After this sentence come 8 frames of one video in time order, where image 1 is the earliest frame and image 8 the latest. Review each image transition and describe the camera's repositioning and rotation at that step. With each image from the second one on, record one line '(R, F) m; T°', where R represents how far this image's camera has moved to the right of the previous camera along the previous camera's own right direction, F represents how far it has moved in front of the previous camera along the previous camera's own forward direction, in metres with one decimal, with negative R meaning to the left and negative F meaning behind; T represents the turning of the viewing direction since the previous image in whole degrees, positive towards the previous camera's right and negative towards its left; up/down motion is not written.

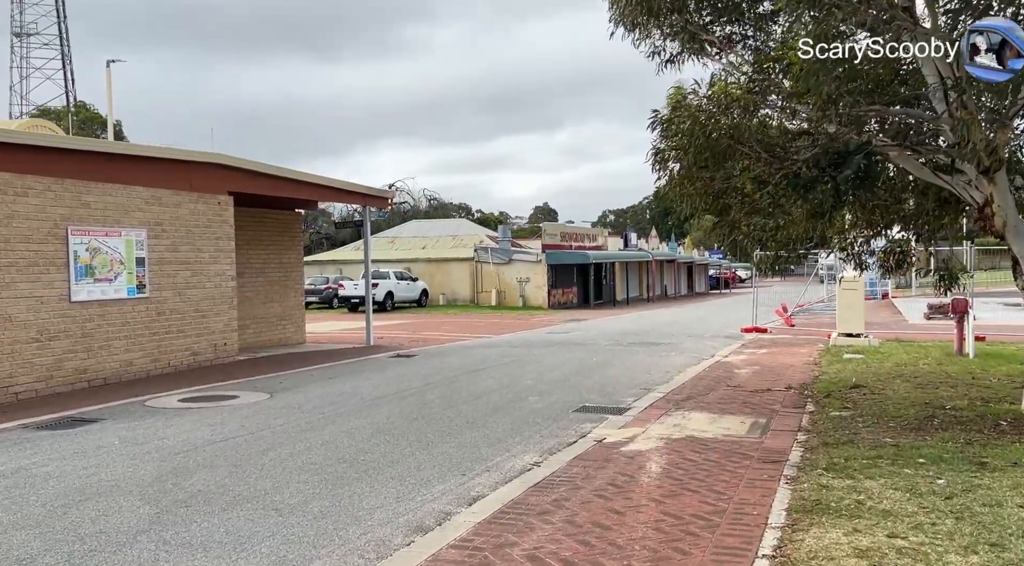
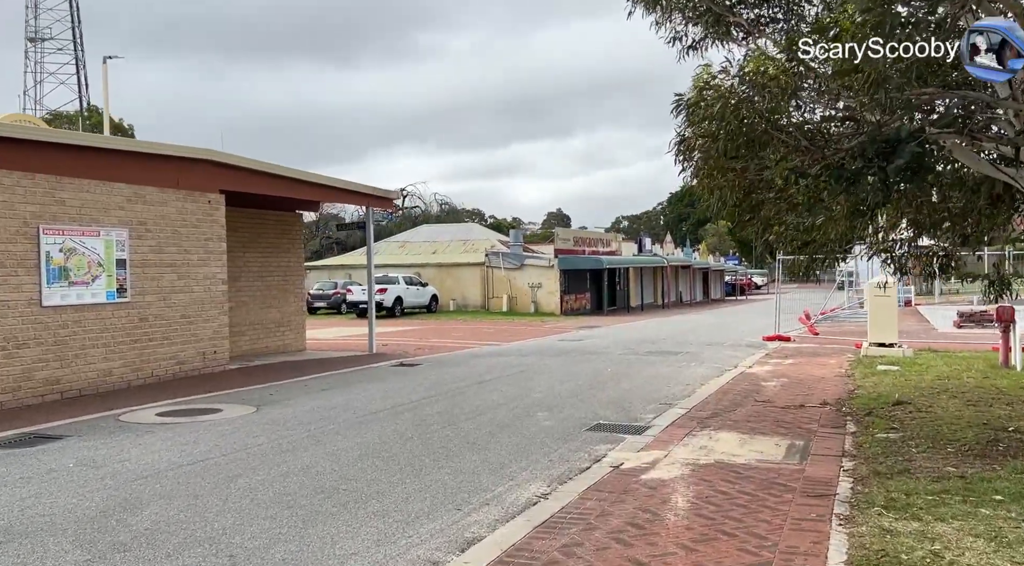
(+0.1, +1.0) m; -1°
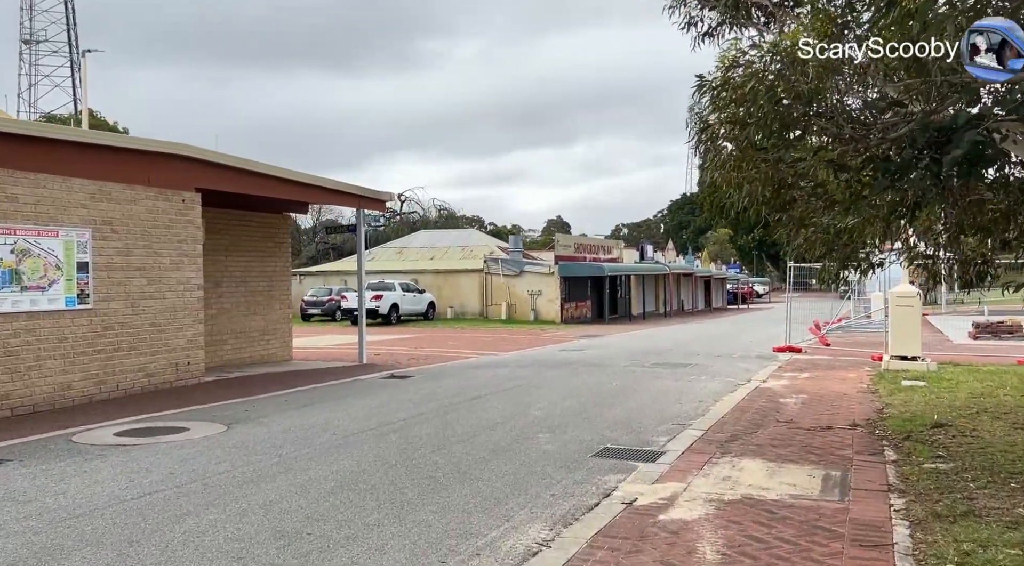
(0.0, +1.0) m; 0°
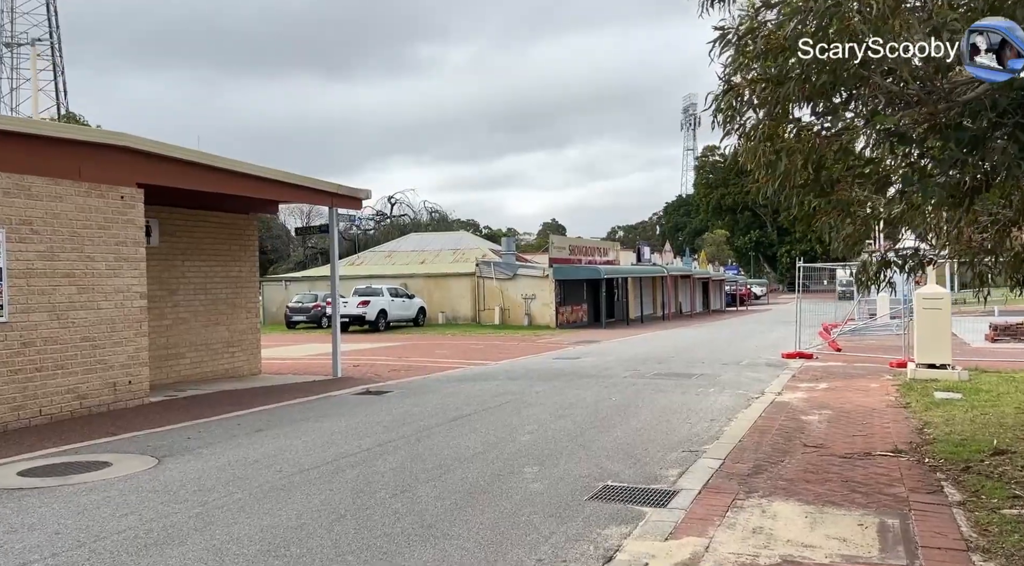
(+0.1, +1.5) m; 0°
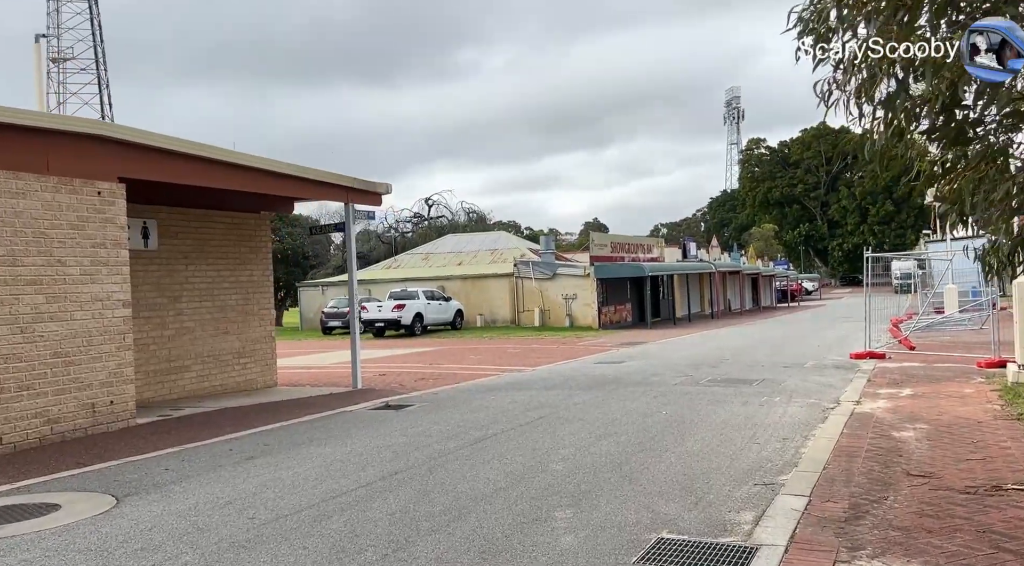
(+0.1, +1.6) m; -3°
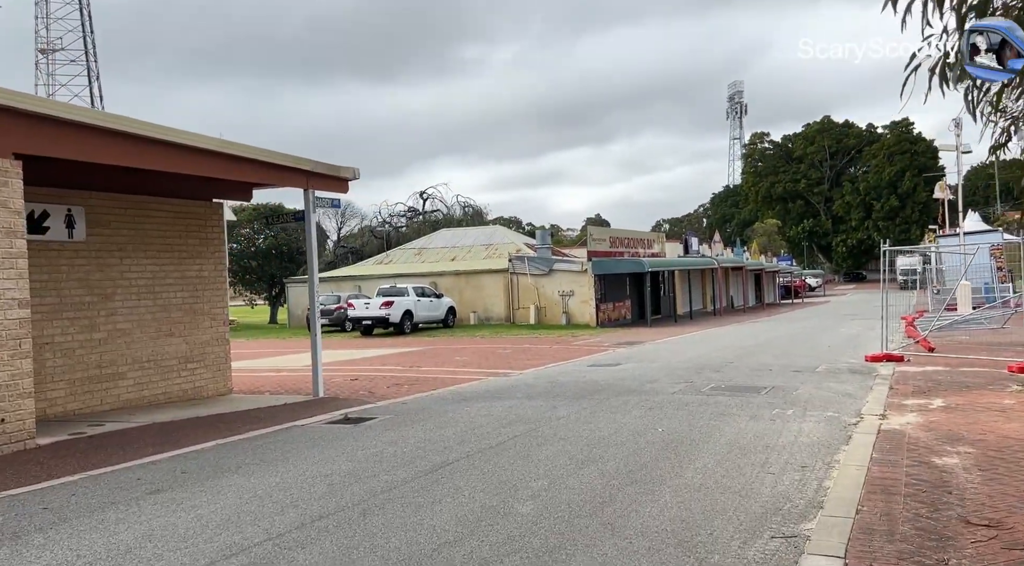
(+0.3, +1.5) m; 0°
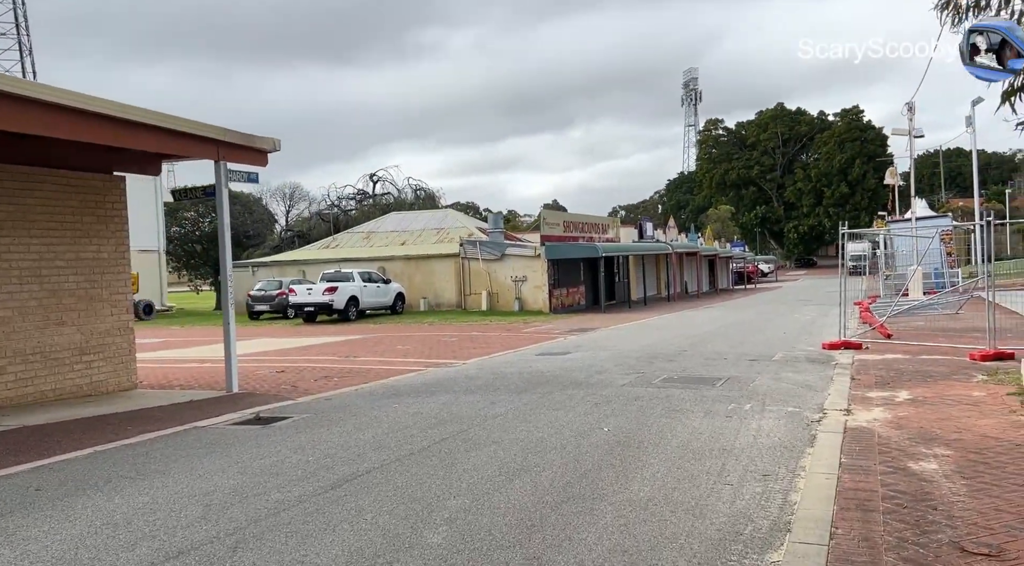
(+0.3, +1.1) m; +3°
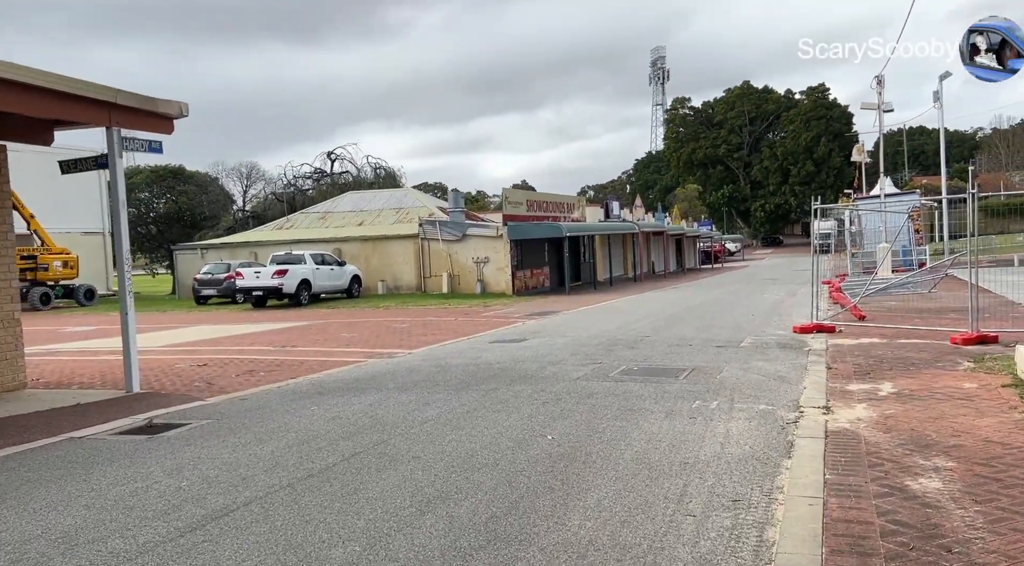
(+0.4, +1.3) m; +2°
